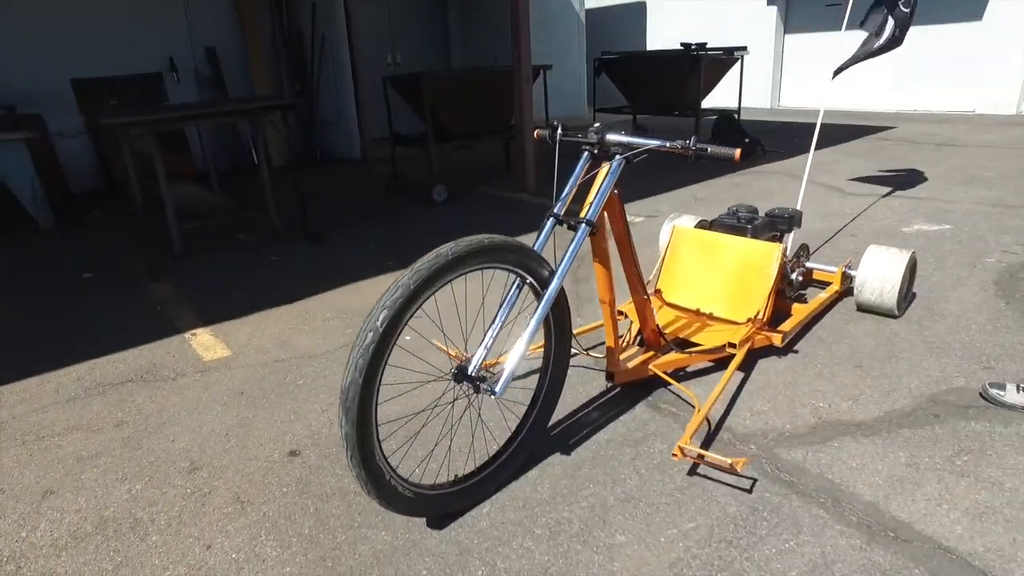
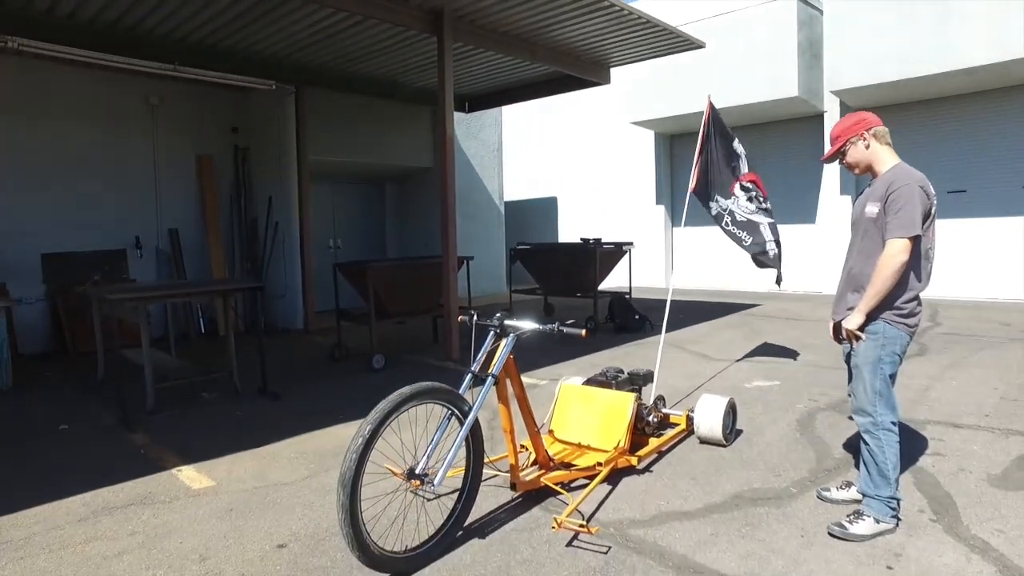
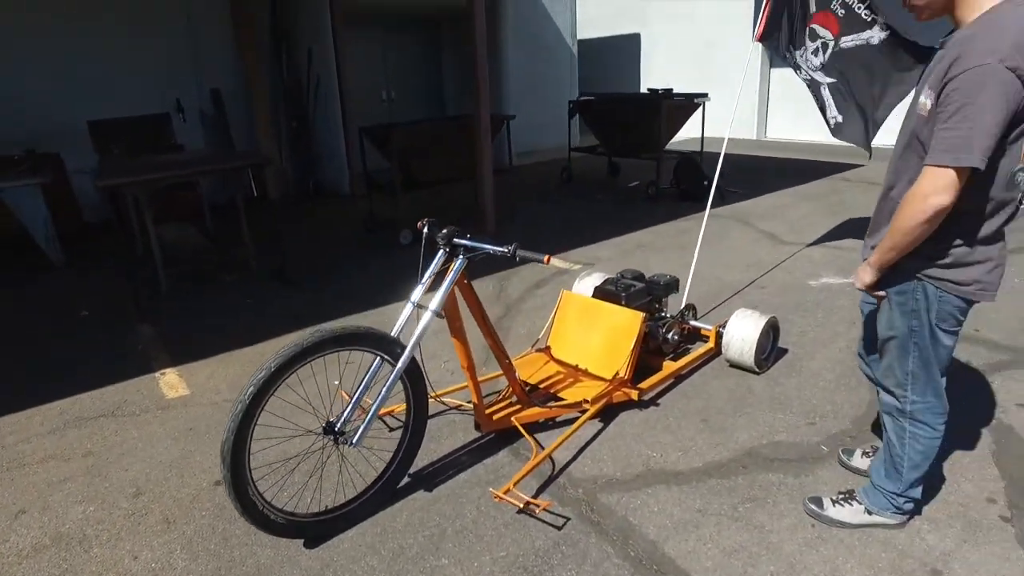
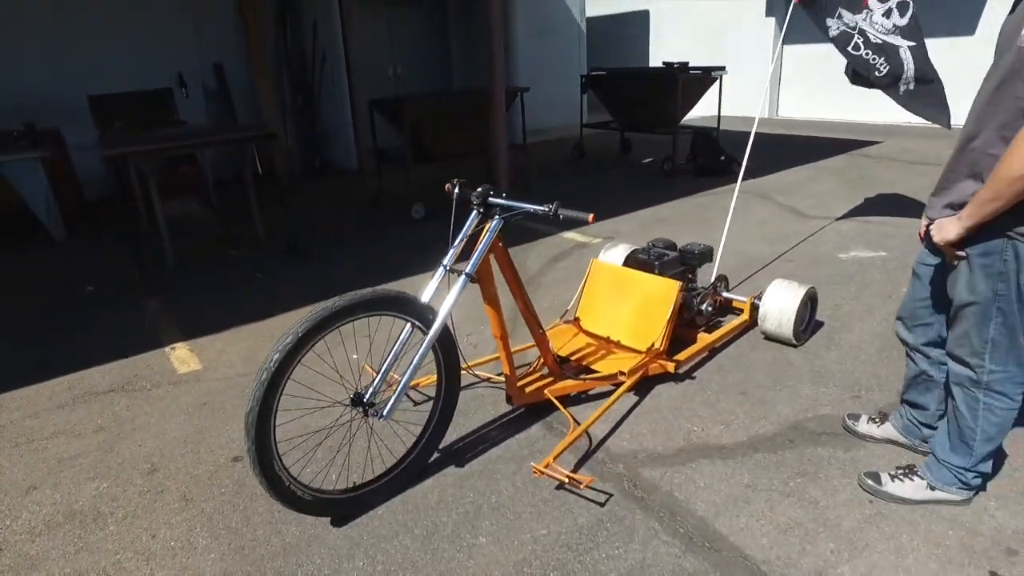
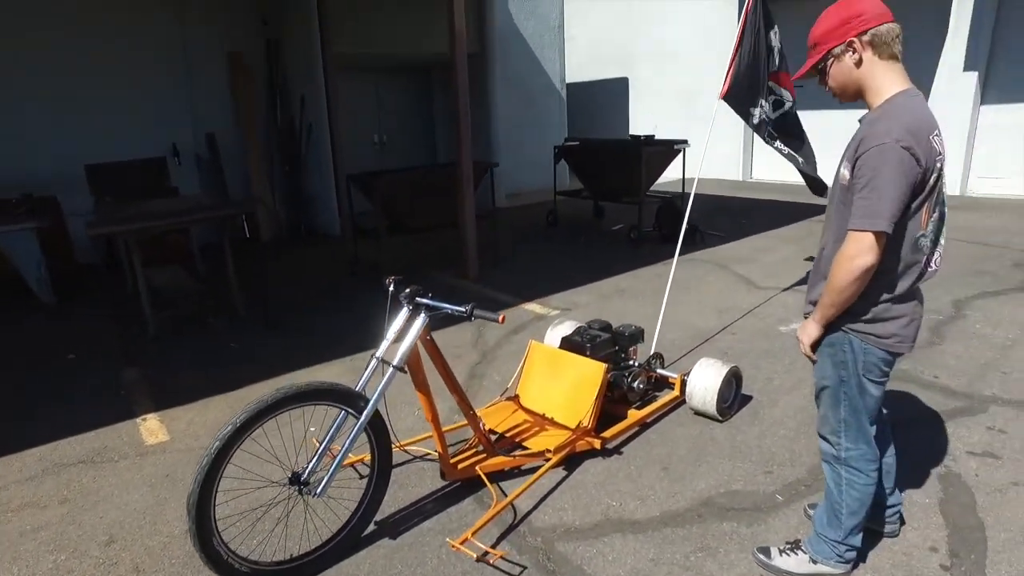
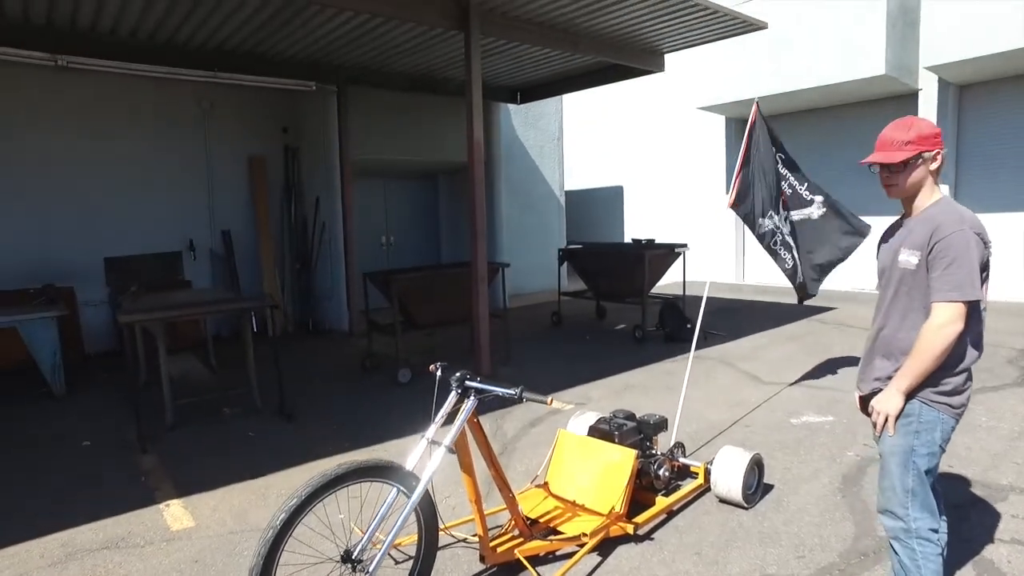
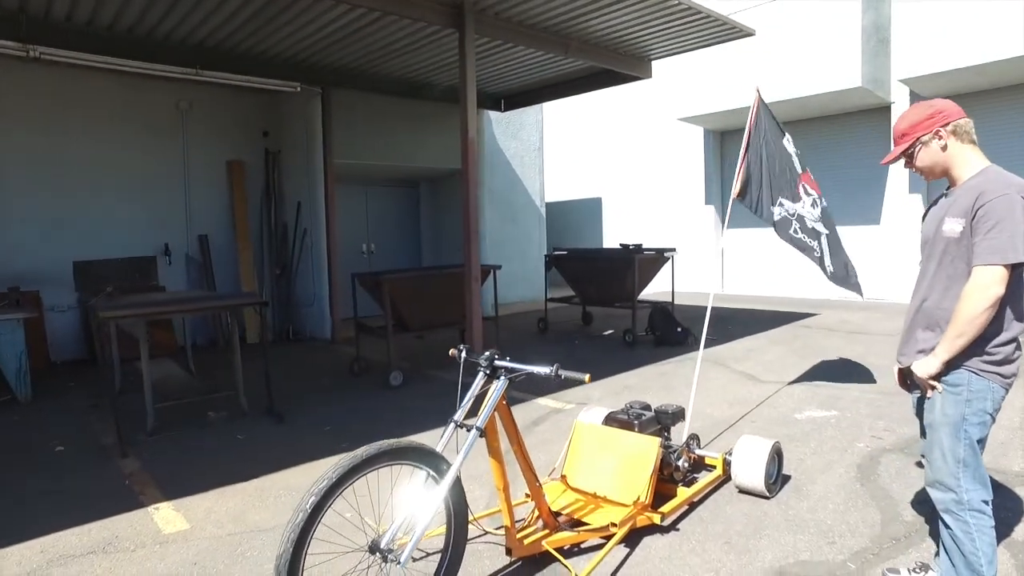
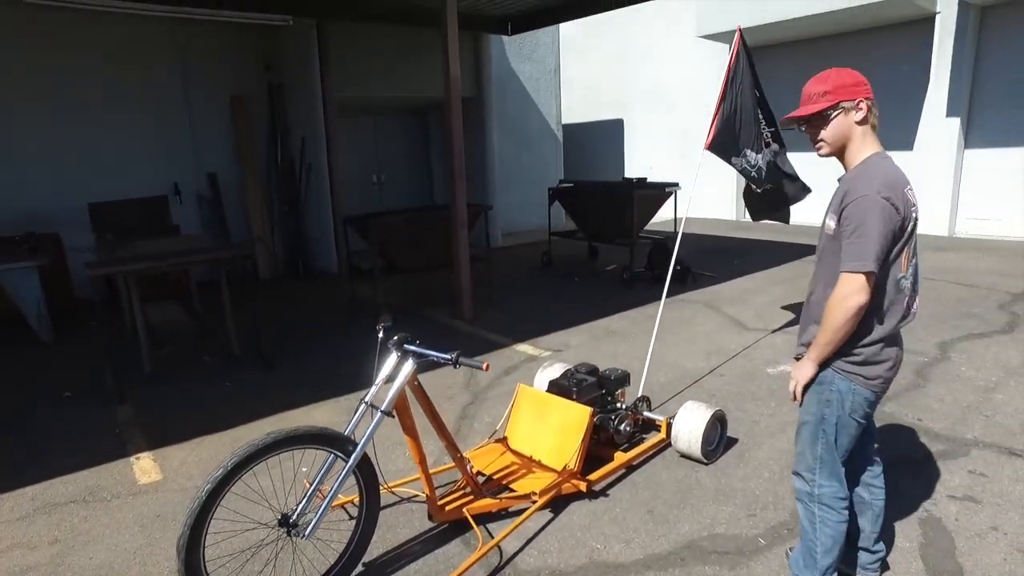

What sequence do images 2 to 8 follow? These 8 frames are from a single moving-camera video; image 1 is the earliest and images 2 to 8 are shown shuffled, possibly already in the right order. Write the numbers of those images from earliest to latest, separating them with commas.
4, 3, 5, 8, 6, 7, 2
